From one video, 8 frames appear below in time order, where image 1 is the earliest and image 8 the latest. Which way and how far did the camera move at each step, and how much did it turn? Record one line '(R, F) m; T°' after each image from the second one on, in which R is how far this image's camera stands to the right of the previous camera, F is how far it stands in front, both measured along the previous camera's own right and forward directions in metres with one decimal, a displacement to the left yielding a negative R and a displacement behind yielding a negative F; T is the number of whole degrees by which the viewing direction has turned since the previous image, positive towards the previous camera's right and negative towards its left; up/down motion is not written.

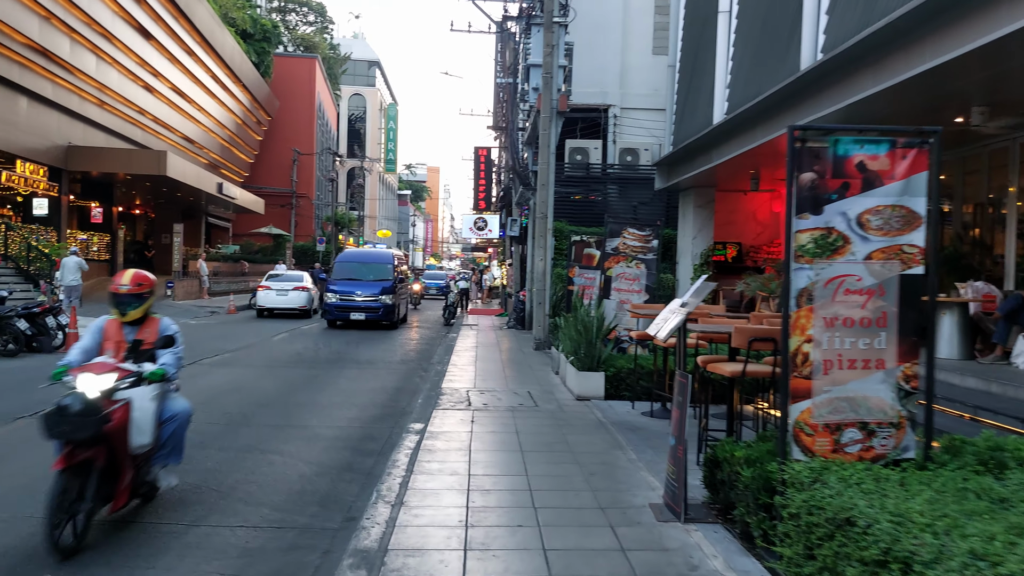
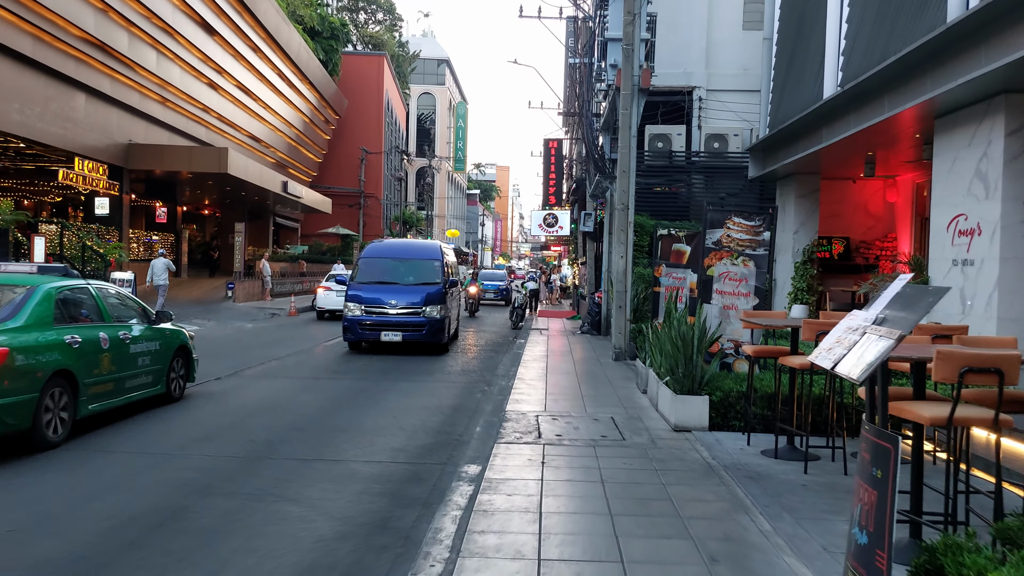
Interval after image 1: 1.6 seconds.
(-0.1, +1.7) m; -5°
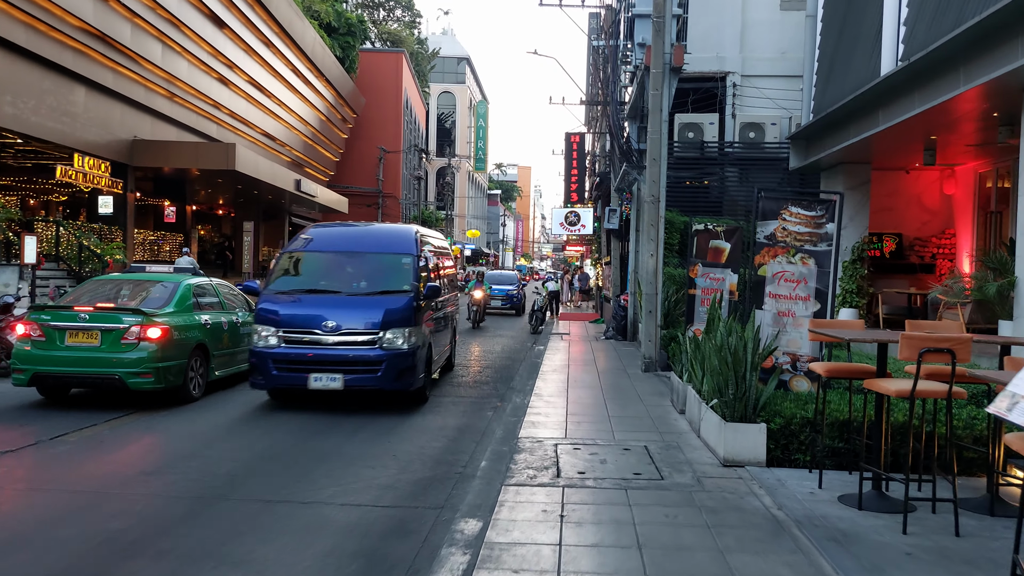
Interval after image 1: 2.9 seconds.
(+0.1, +1.3) m; -2°
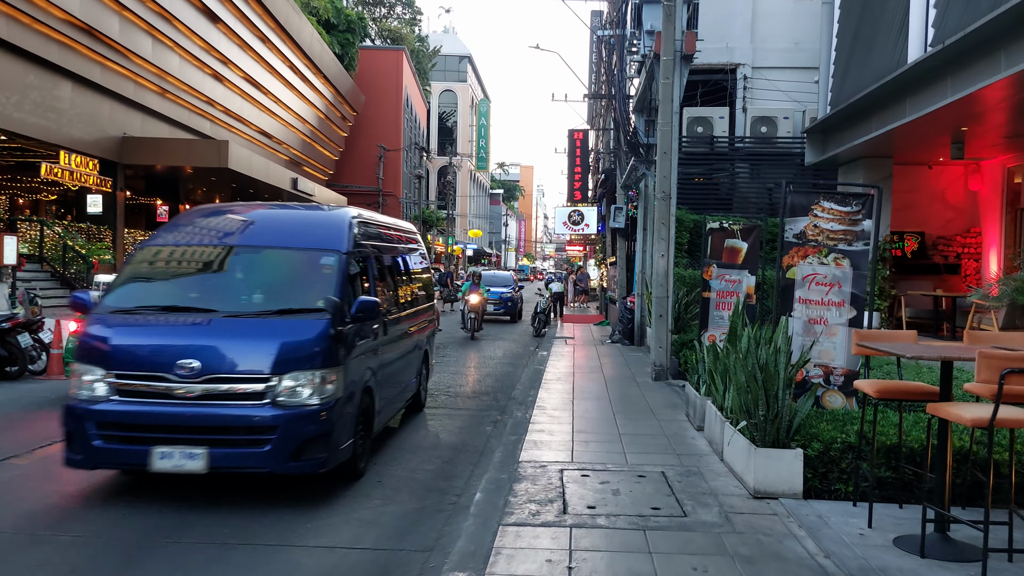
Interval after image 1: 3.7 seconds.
(0.0, +0.8) m; 0°
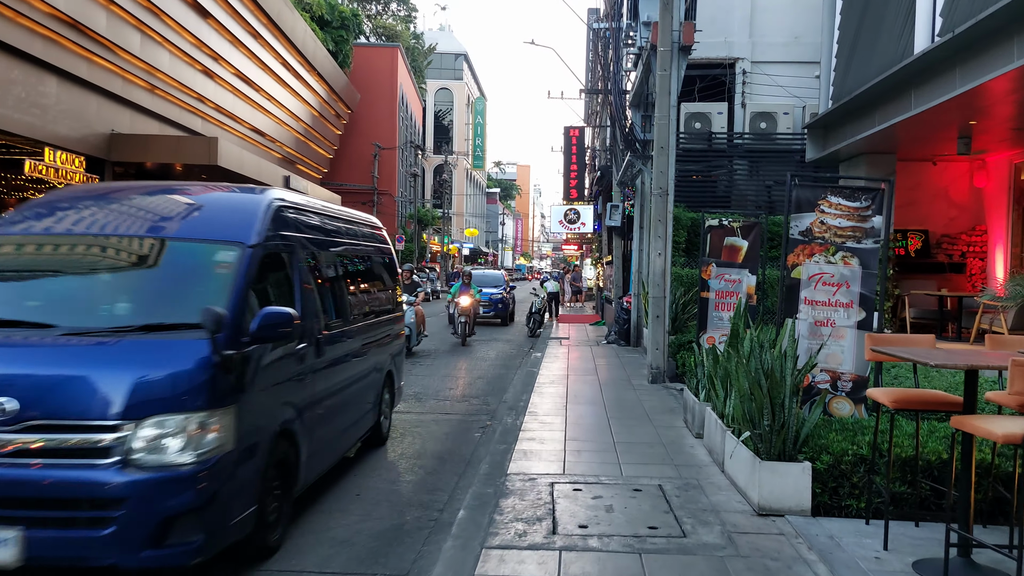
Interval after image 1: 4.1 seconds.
(+0.1, +0.4) m; 0°
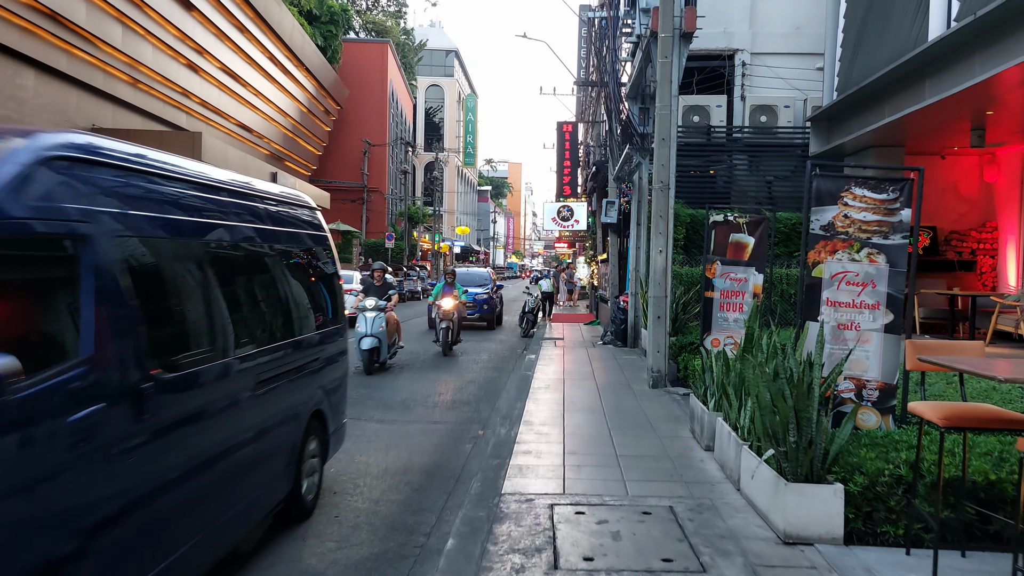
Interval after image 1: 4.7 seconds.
(0.0, +0.6) m; +1°
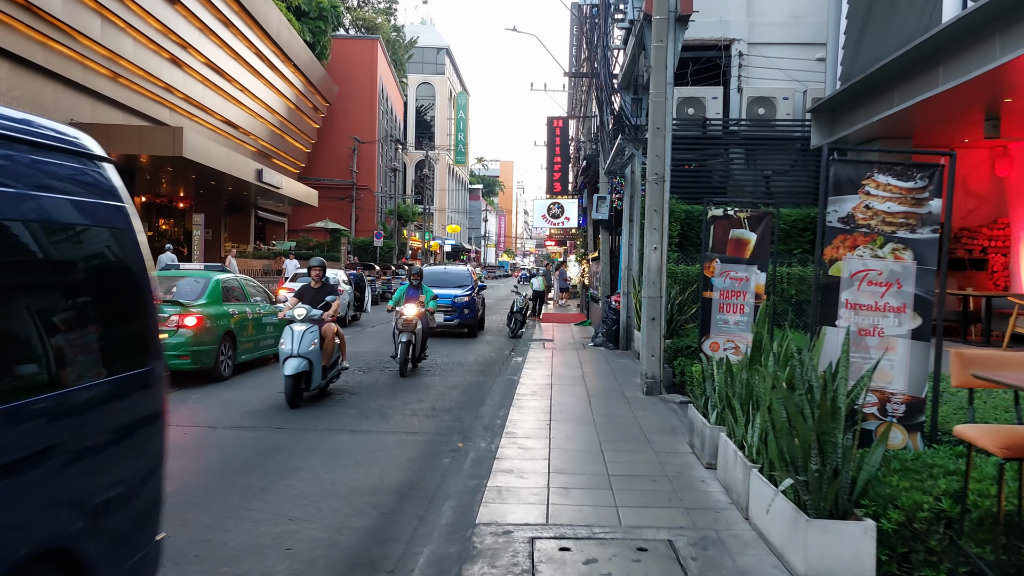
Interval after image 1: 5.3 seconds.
(+0.1, +0.7) m; +1°
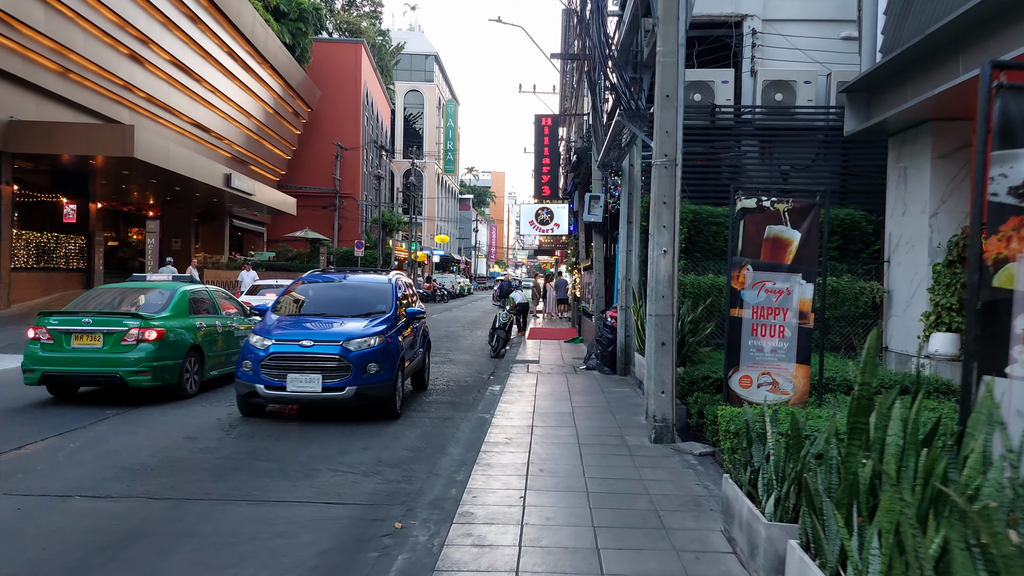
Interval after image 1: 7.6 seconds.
(+0.2, +2.1) m; +1°
